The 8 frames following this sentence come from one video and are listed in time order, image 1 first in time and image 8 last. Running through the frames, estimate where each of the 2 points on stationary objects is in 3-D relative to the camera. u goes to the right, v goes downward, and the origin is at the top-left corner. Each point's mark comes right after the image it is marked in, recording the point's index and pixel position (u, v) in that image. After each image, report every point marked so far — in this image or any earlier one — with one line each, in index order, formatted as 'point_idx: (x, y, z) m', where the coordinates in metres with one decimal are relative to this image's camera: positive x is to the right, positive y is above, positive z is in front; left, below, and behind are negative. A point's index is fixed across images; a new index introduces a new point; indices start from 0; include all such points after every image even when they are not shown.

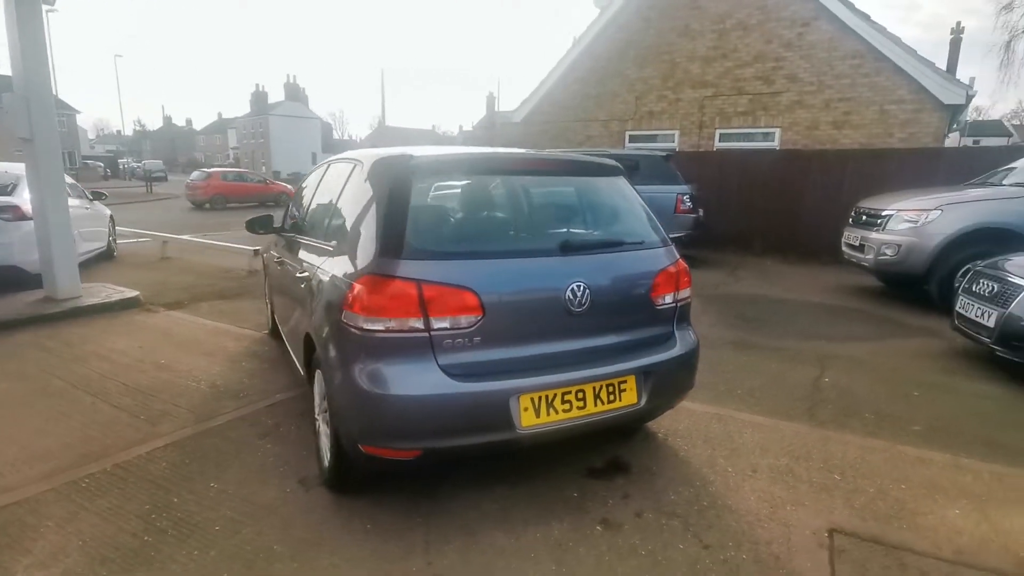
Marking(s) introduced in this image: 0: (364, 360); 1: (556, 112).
0: (-0.7, -0.3, +2.6) m
1: (+1.3, +5.0, +16.0) m
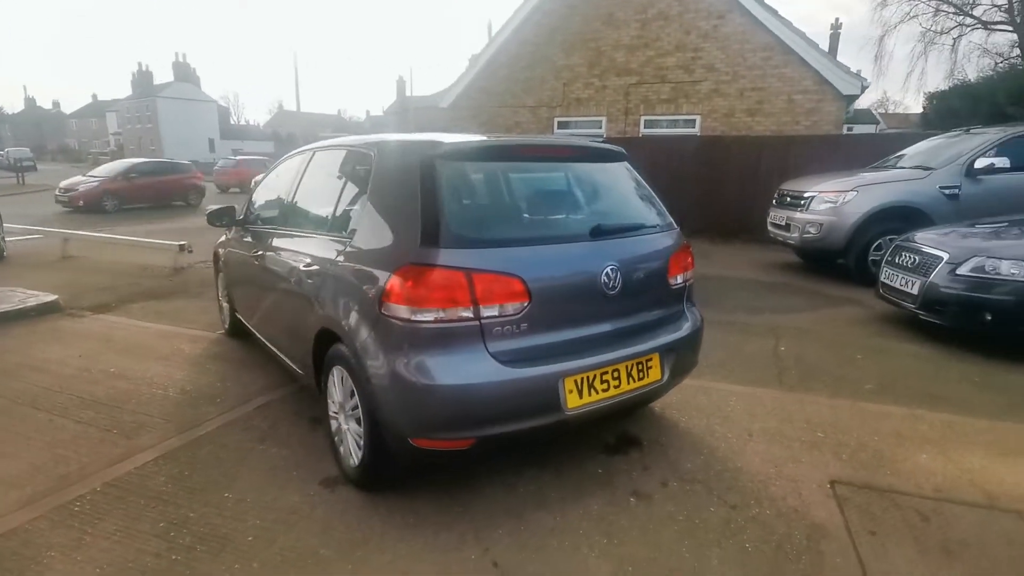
0: (-0.4, -0.3, +2.6) m
1: (-0.8, +5.4, +16.0) m
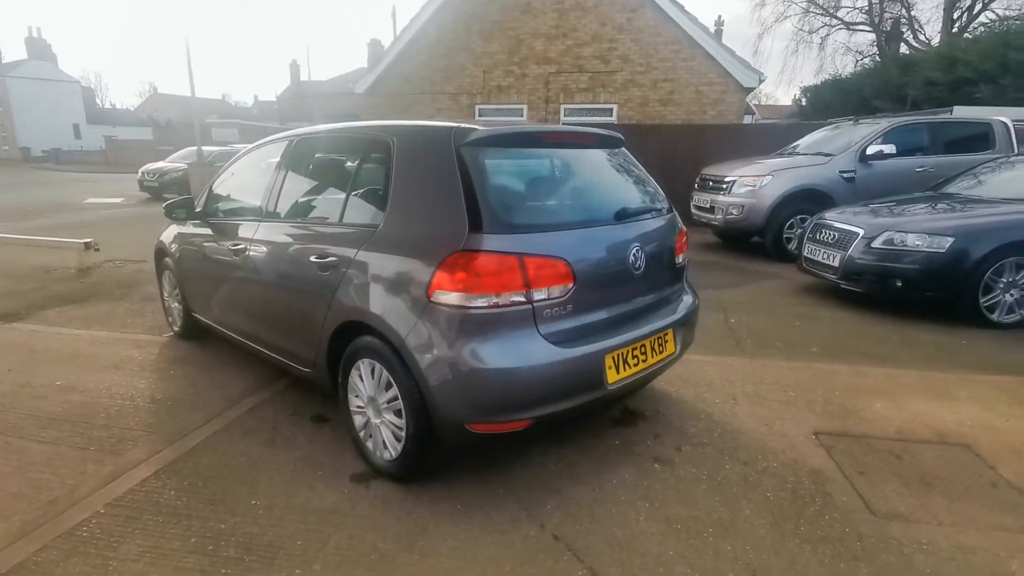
0: (-0.2, -0.2, +2.6) m
1: (-3.0, +5.6, +15.6) m
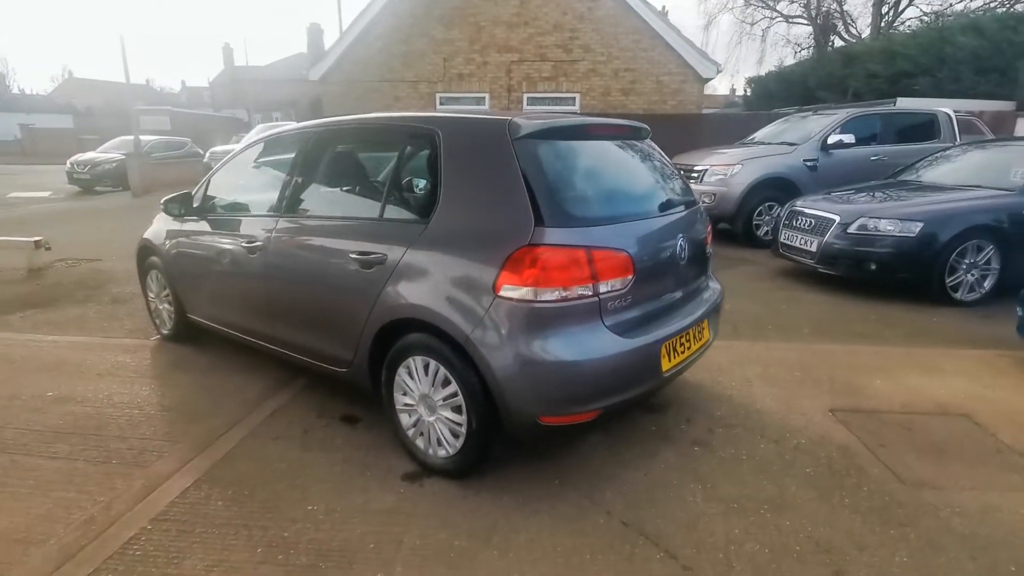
0: (+0.1, -0.2, +2.6) m
1: (-4.1, +5.8, +15.2) m
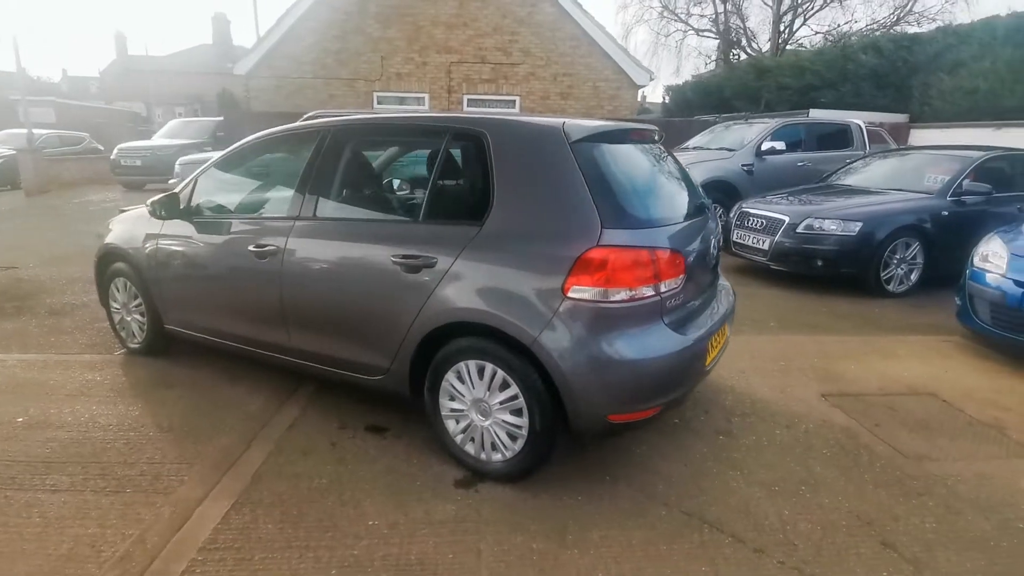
0: (+0.4, -0.2, +2.7) m
1: (-5.7, +5.7, +14.5) m
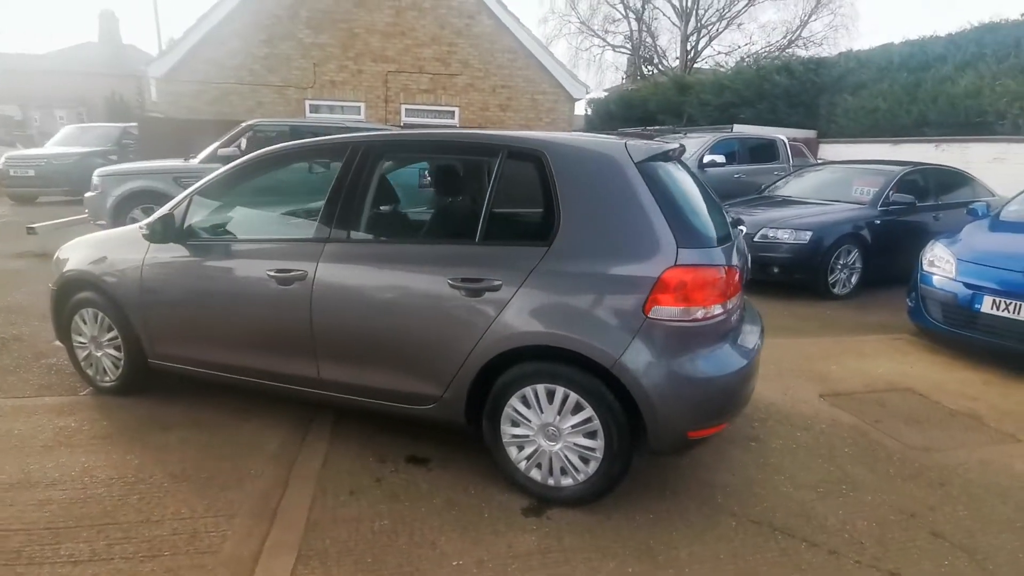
0: (+0.8, -0.3, +2.7) m
1: (-7.2, +5.2, +13.5) m
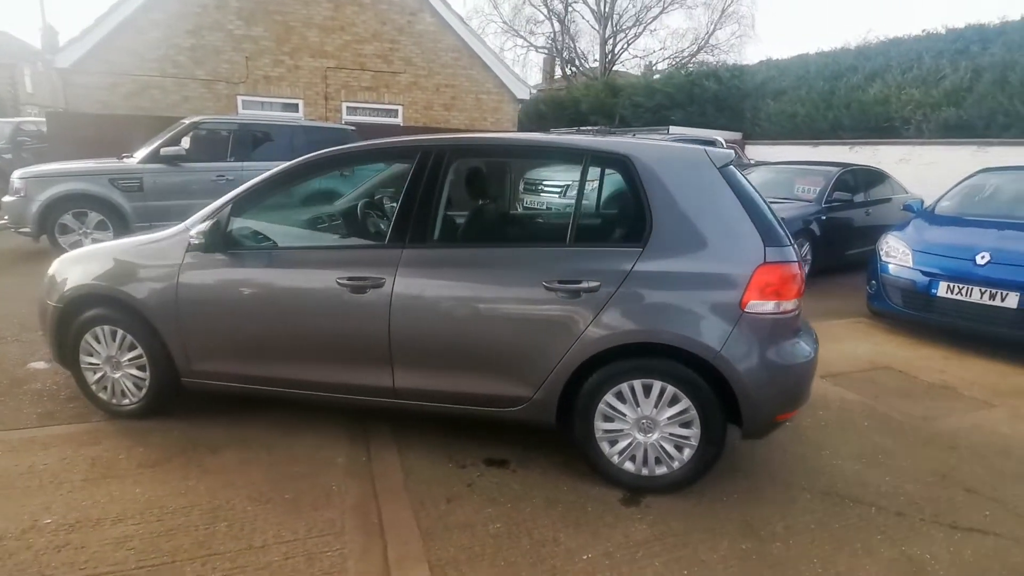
0: (+1.3, -0.3, +2.9) m
1: (-8.3, +5.0, +12.4) m
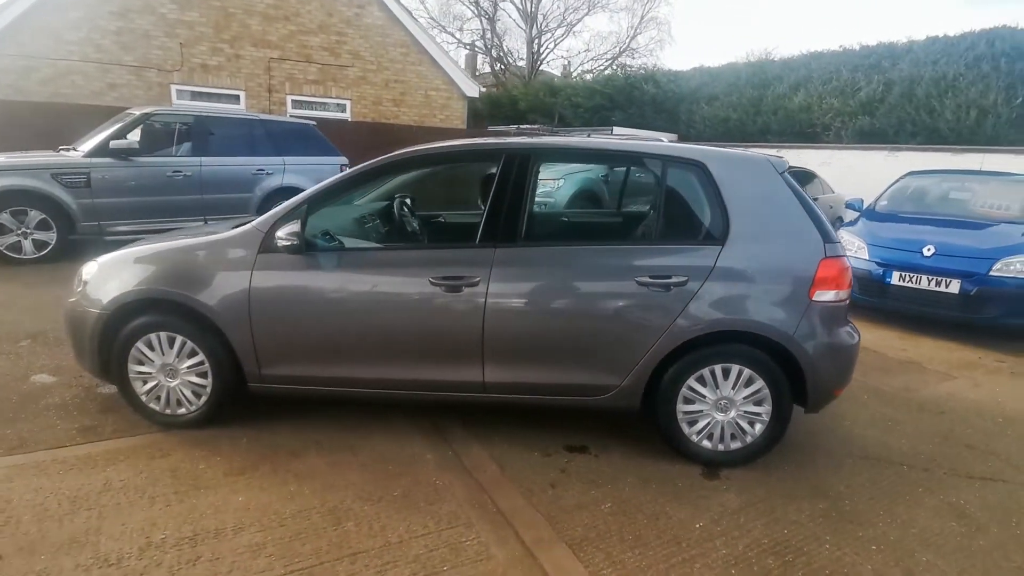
0: (+1.9, -0.2, +3.3) m
1: (-9.2, +4.8, +11.3) m
